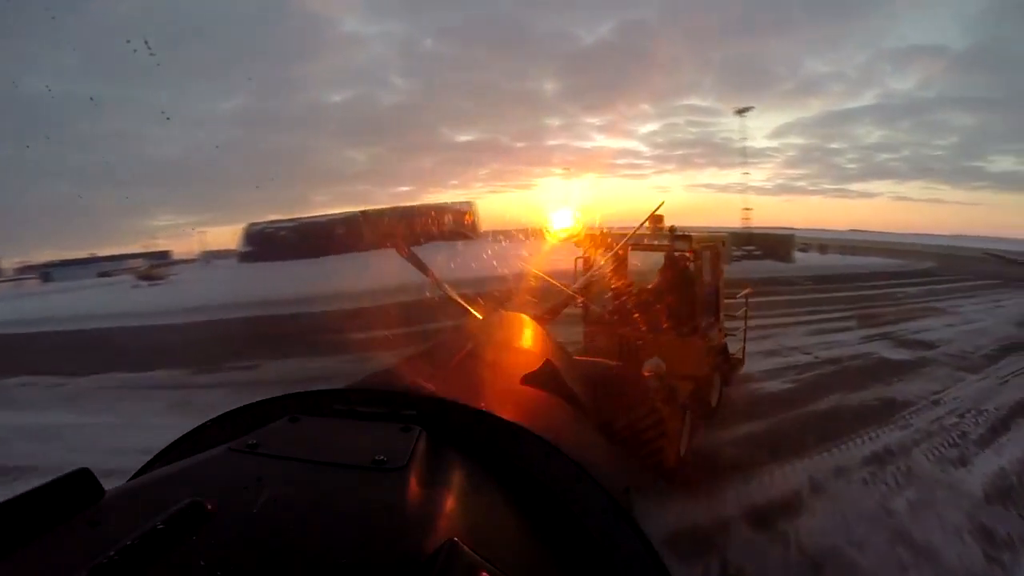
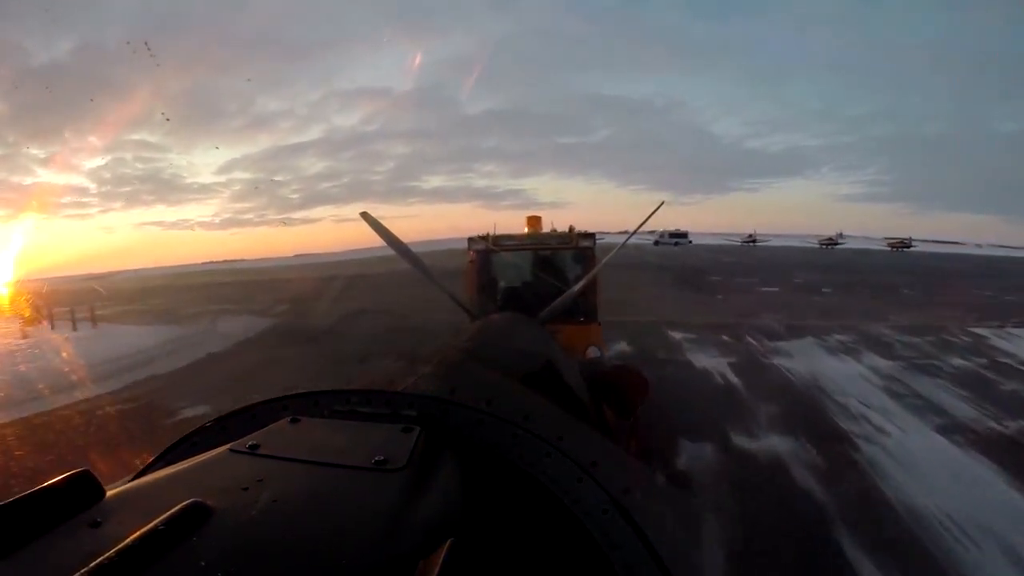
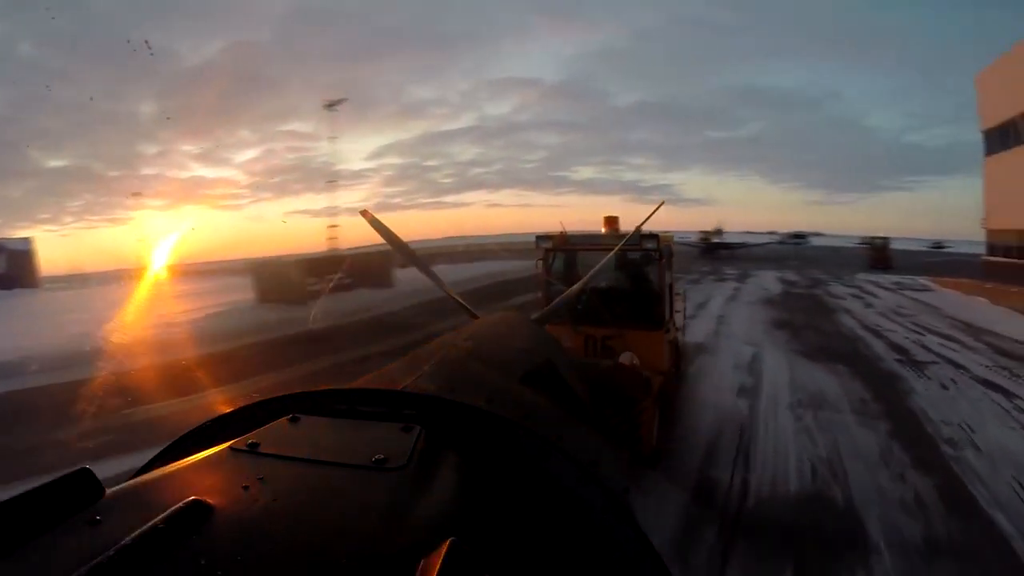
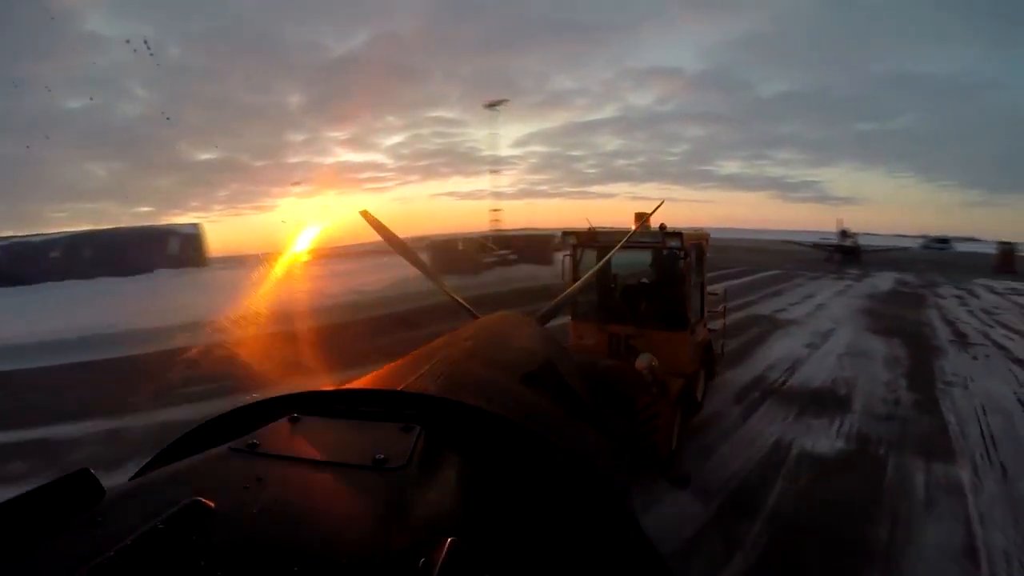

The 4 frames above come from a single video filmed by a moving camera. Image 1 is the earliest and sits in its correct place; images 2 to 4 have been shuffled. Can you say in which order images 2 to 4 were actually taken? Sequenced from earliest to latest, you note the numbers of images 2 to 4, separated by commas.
4, 3, 2
